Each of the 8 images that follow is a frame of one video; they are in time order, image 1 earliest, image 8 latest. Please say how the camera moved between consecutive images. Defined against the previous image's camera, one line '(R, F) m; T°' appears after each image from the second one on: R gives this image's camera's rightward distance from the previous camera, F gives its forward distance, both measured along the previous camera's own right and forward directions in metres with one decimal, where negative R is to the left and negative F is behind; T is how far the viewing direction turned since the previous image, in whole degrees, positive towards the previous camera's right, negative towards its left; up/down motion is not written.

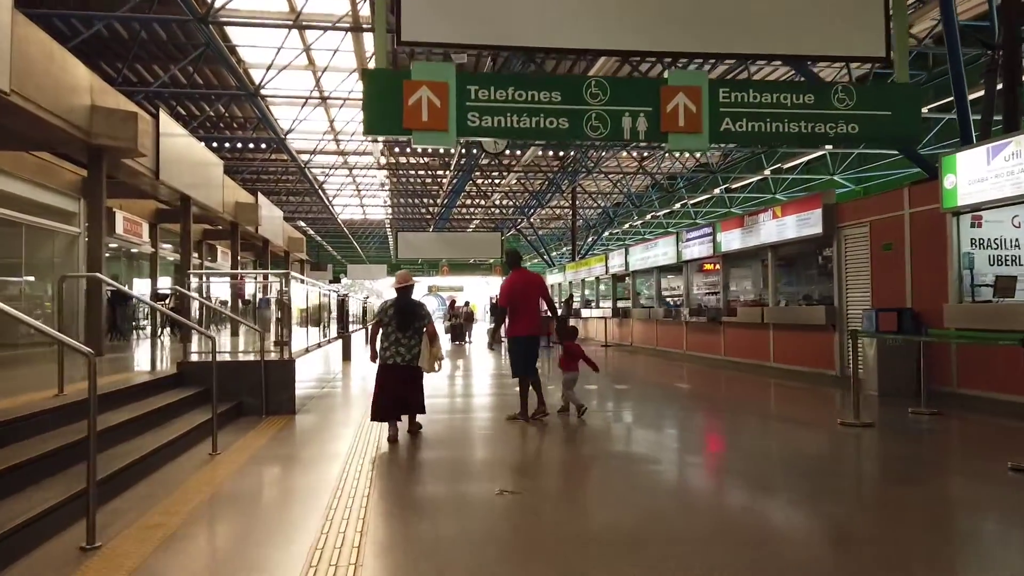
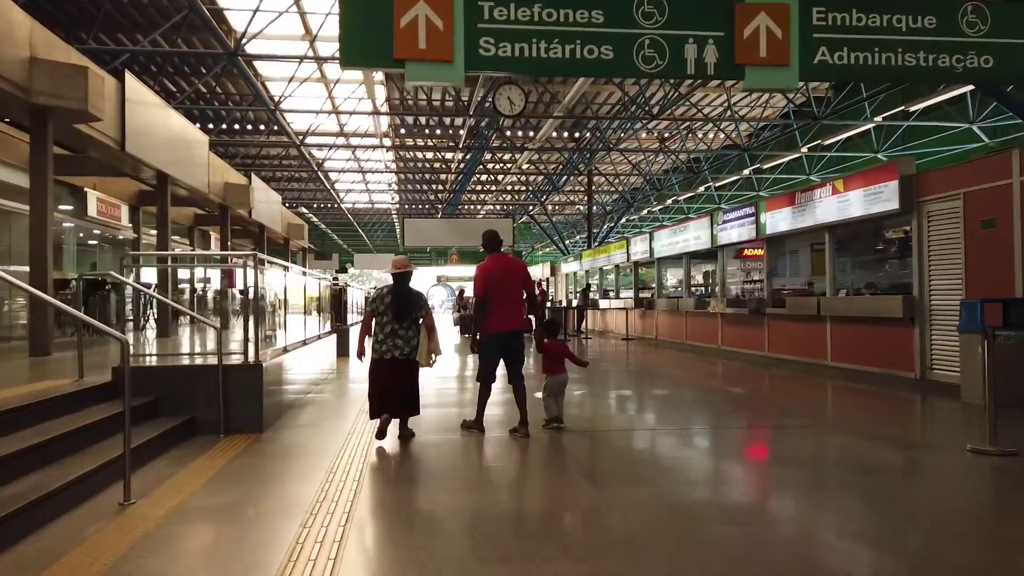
(-0.1, +1.3) m; -1°
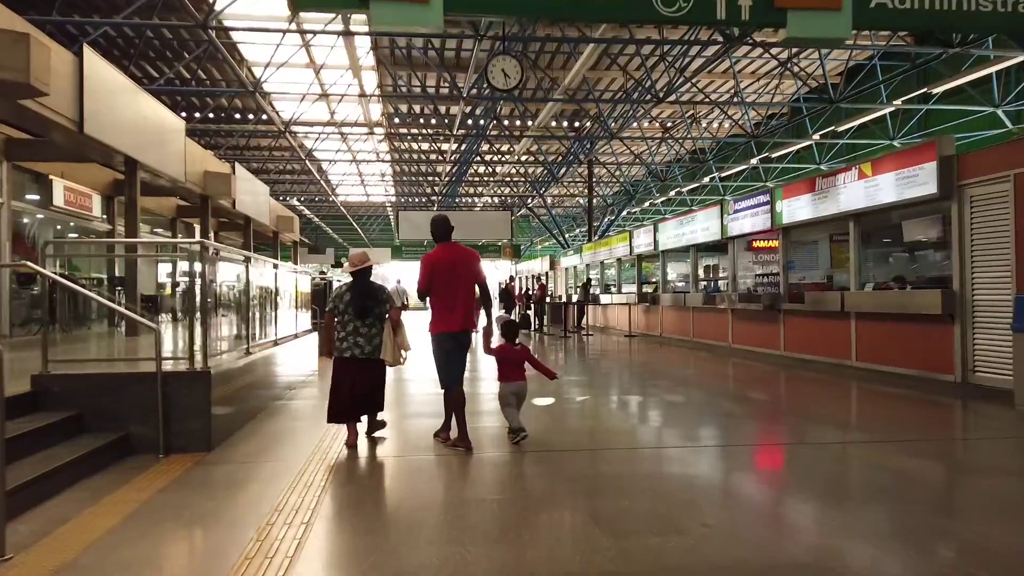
(0.0, +0.8) m; 0°
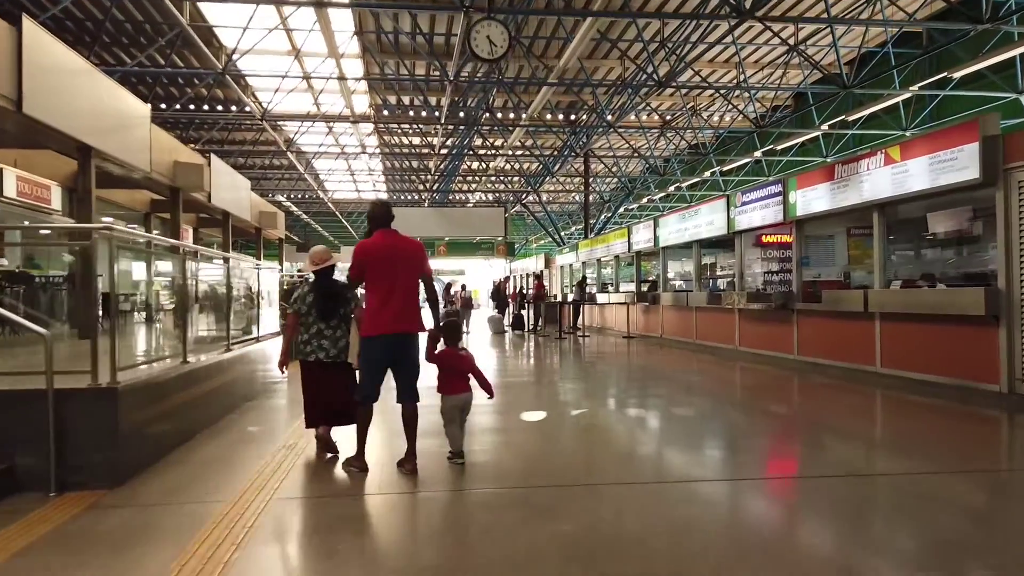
(+0.1, +0.8) m; 0°
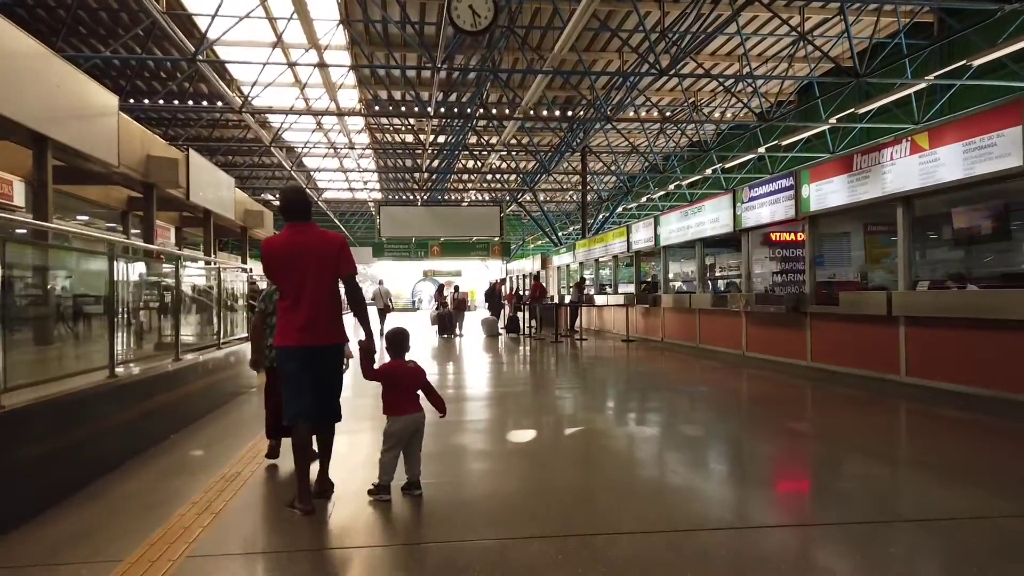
(+0.1, +0.7) m; 0°
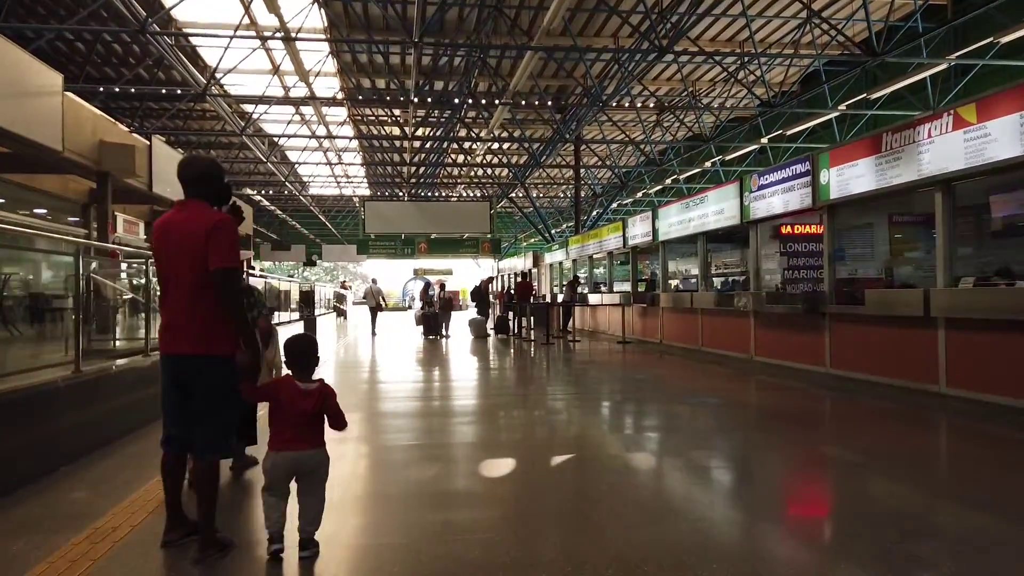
(+0.1, +0.9) m; 0°
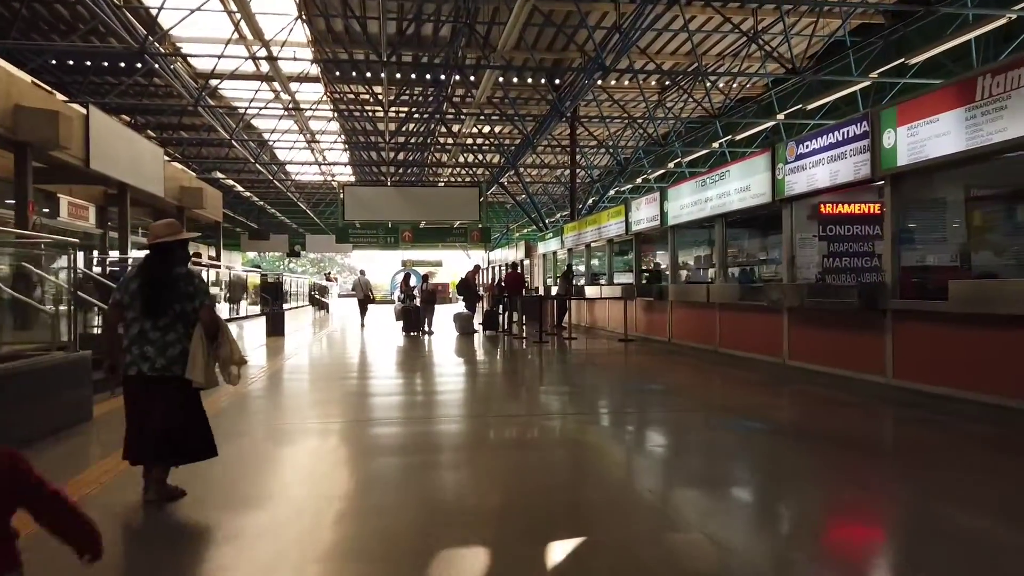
(+0.1, +1.5) m; +1°
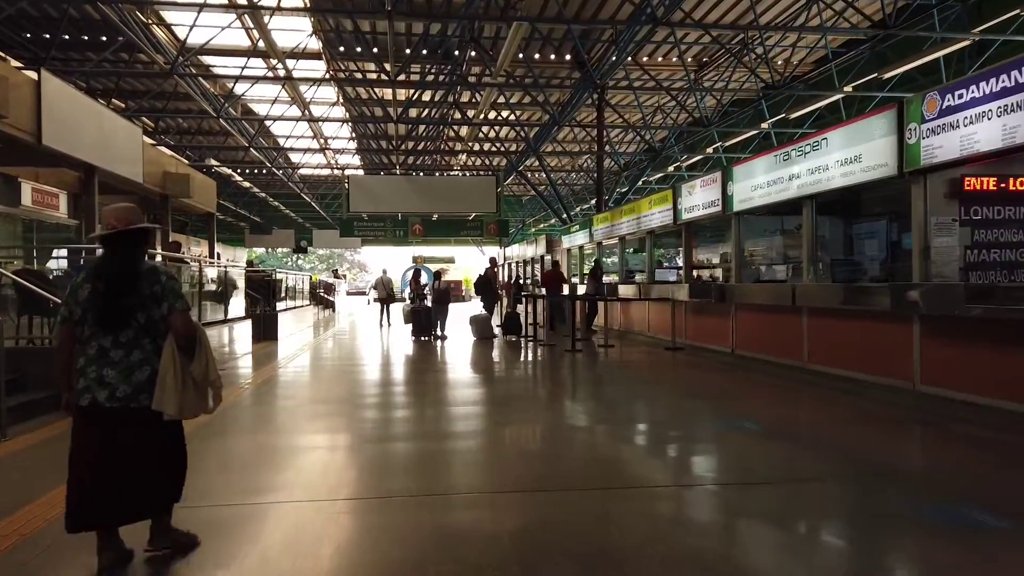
(-0.2, +1.8) m; -1°
